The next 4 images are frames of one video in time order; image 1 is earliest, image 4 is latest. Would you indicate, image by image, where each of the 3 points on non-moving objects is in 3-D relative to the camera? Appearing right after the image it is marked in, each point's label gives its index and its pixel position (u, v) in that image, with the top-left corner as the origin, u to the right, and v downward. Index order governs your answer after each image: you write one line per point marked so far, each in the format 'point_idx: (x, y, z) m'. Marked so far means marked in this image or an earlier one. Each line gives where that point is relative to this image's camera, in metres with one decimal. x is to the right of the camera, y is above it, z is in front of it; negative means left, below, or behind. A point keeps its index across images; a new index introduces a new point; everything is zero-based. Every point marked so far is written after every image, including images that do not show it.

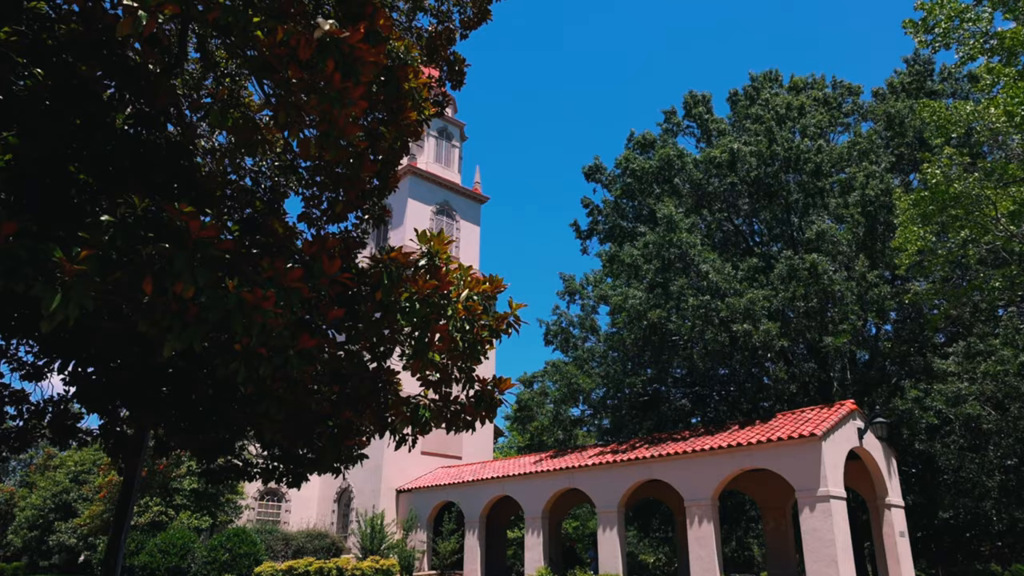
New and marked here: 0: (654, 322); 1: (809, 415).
0: (+4.0, -1.0, +19.9) m
1: (+6.7, -2.9, +15.9) m
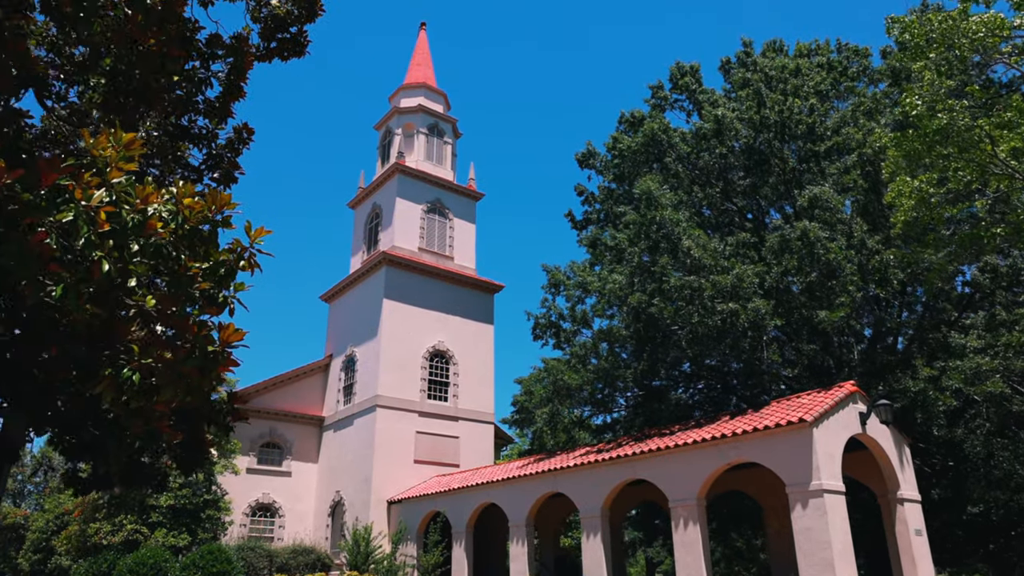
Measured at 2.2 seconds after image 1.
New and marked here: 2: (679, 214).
0: (+3.2, -0.5, +18.2) m
1: (+5.8, -2.2, +14.0) m
2: (+4.5, +2.0, +18.6) m
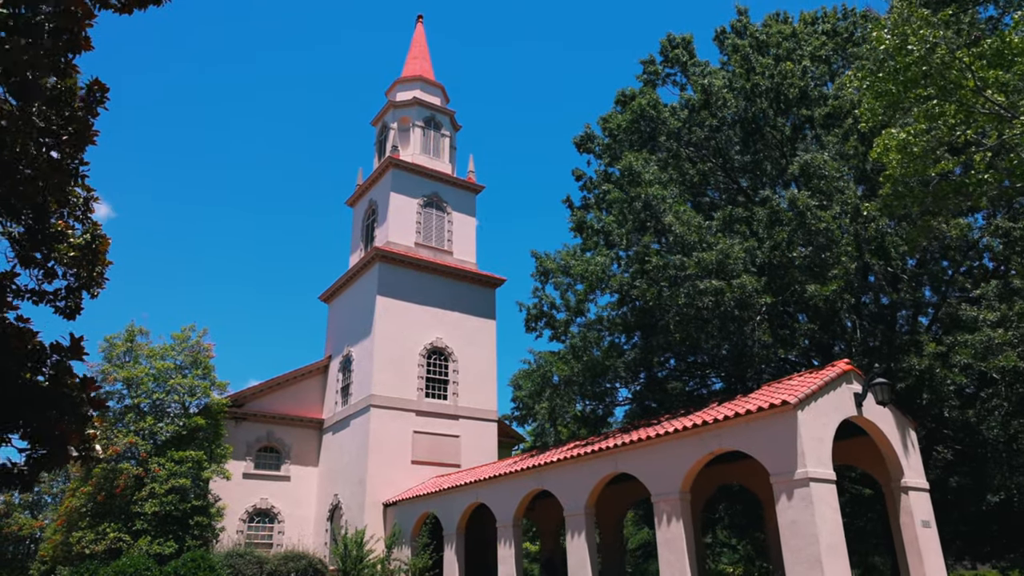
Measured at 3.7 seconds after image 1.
0: (+2.7, -0.1, +17.1) m
1: (+5.1, -1.7, +12.8) m
2: (+3.8, +2.5, +17.5) m
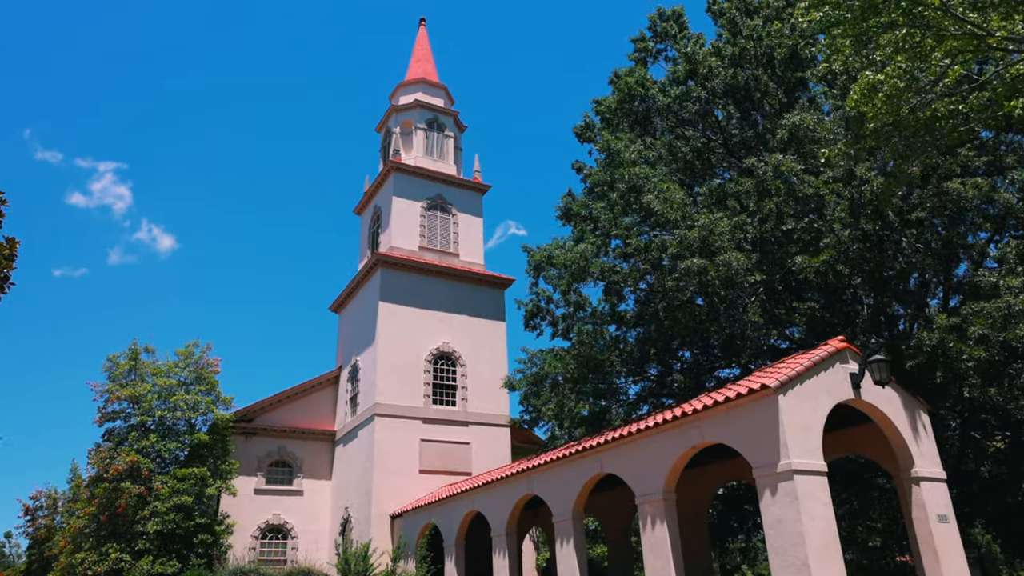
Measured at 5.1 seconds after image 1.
0: (+2.2, +0.2, +16.0) m
1: (+4.4, -1.2, +11.5) m
2: (+3.2, +2.8, +16.3) m
